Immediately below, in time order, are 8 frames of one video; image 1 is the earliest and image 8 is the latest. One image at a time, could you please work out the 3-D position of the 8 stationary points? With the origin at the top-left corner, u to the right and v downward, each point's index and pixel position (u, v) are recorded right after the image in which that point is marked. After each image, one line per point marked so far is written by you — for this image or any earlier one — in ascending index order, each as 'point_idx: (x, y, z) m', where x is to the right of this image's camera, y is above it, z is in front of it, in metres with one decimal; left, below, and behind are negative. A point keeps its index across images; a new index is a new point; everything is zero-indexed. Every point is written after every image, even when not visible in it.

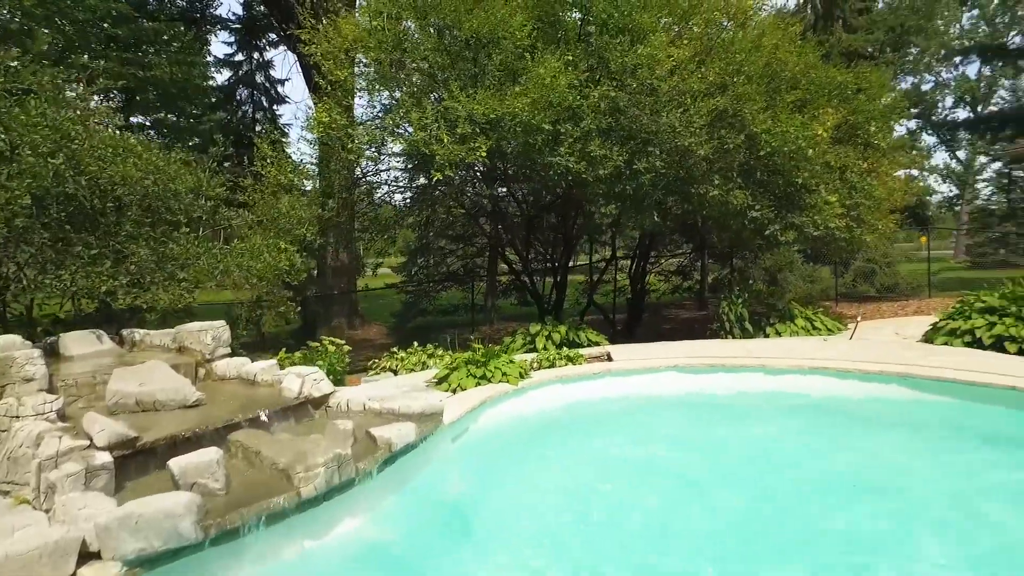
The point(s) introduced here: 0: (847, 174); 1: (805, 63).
0: (+4.5, +1.5, +8.0) m
1: (+3.9, +3.0, +8.1) m
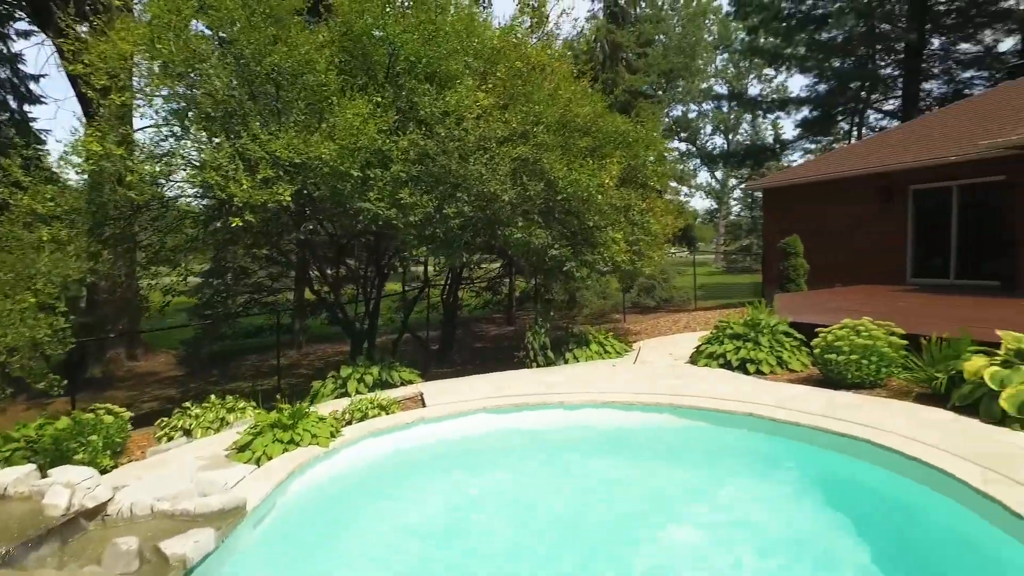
0: (+1.8, +1.1, +9.1) m
1: (+1.2, +2.6, +9.0) m
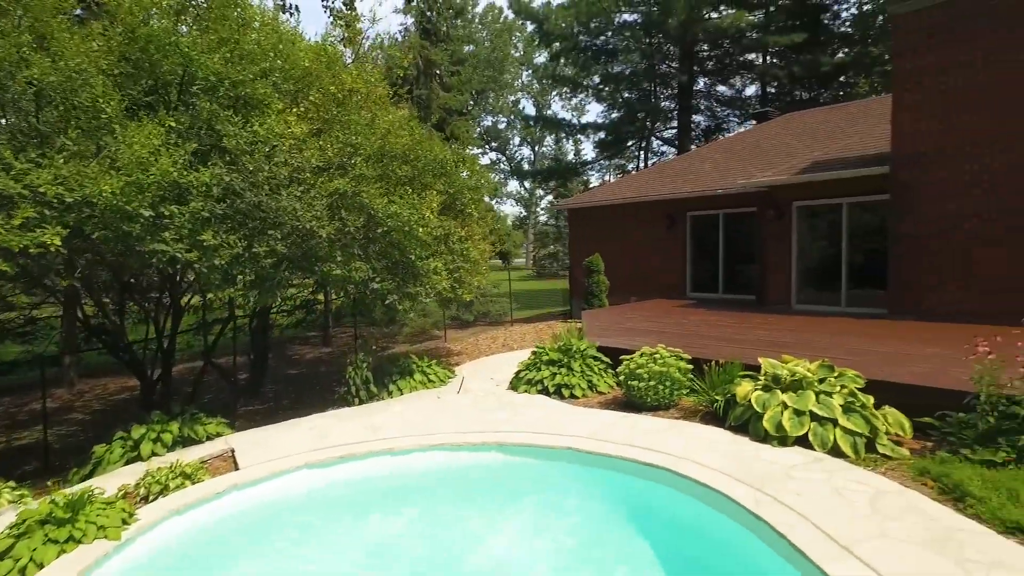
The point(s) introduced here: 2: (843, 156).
0: (-0.9, +0.7, +9.2) m
1: (-1.5, +2.2, +8.9) m
2: (+6.1, +2.4, +11.1) m
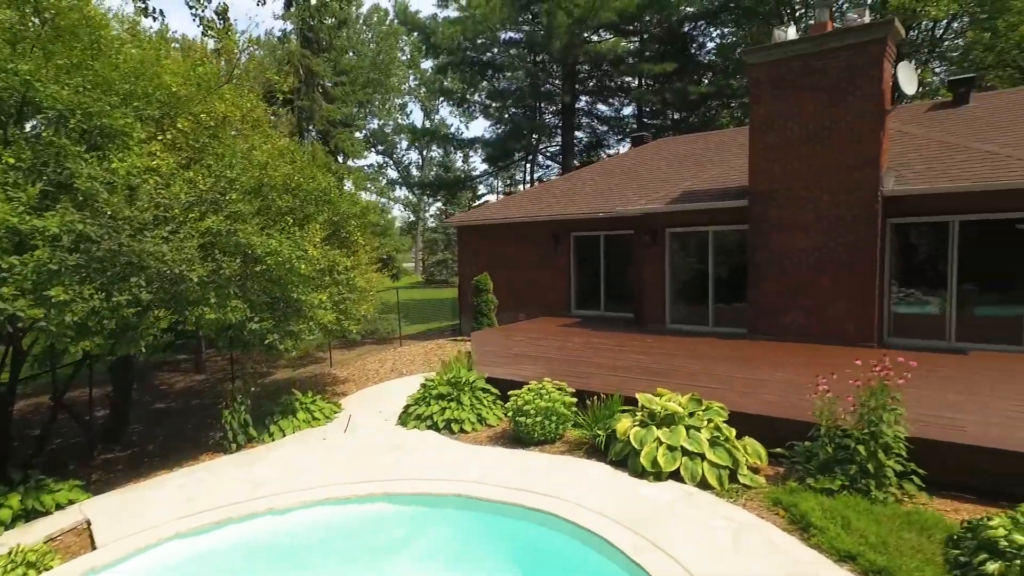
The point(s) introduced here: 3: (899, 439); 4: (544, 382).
0: (-2.6, +0.2, +9.0) m
1: (-3.1, +1.7, +8.6) m
2: (+3.9, +2.0, +12.1) m
3: (+3.2, -1.3, +5.0) m
4: (+0.4, -1.1, +7.3) m
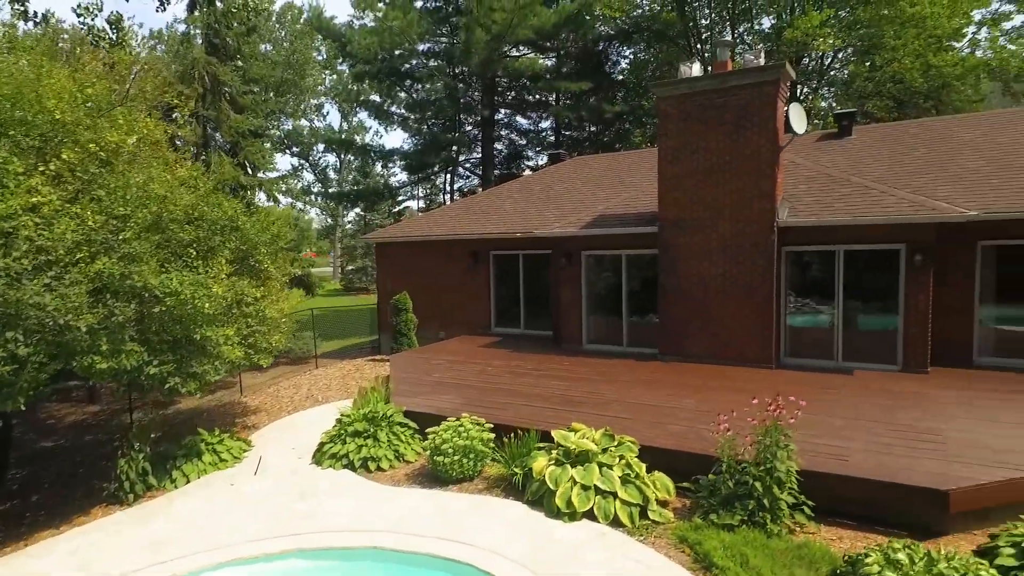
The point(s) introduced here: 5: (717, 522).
0: (-3.8, -0.3, +8.6) m
1: (-4.3, +1.2, +8.2) m
2: (+2.3, +1.6, +12.5) m
3: (+2.5, -1.7, +5.4) m
4: (-0.6, -1.6, +7.3) m
5: (+1.8, -2.1, +5.4) m
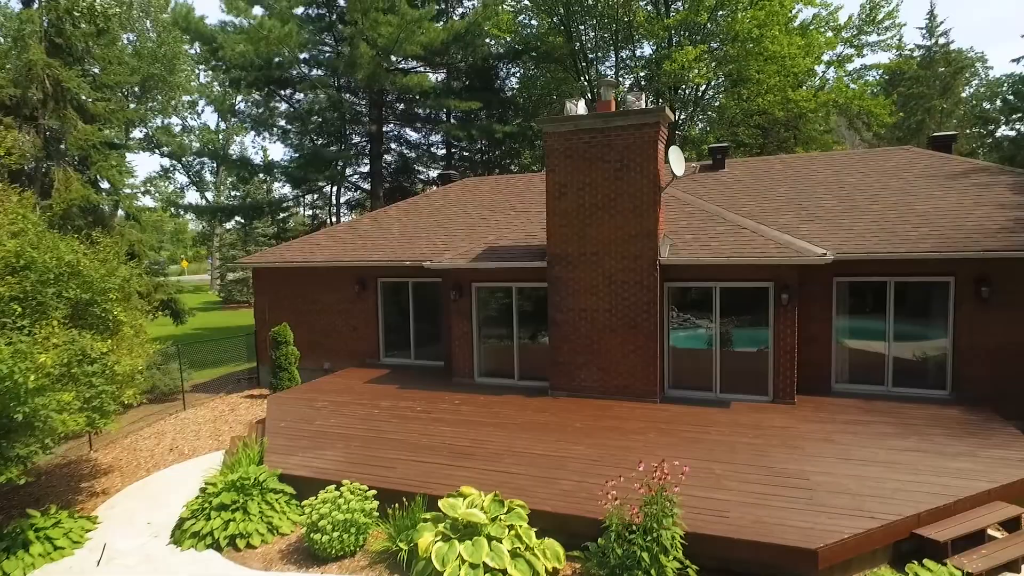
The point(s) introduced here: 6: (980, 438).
0: (-5.3, -0.9, +7.5) m
1: (-5.7, +0.5, +7.0) m
2: (0.0, +0.9, +12.4) m
3: (+1.5, -2.3, +5.5) m
4: (-1.9, -2.2, +6.8) m
5: (+0.8, -2.7, +5.3) m
6: (+6.4, -2.0, +8.2) m
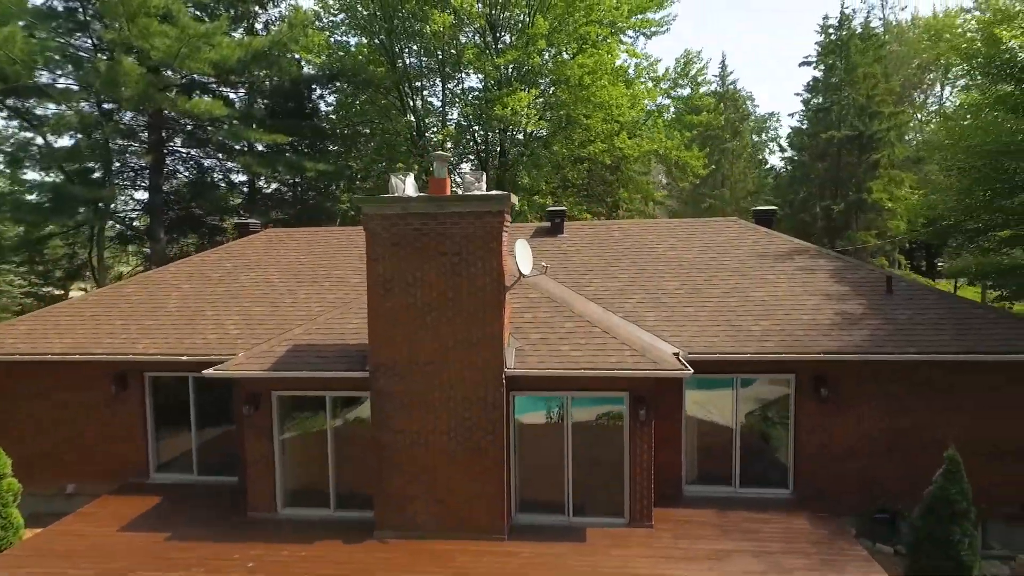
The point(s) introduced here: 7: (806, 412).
0: (-6.8, -2.7, +3.8) m
1: (-7.0, -1.2, +3.3) m
2: (-3.1, -0.8, +10.0) m
3: (+0.3, -3.9, +3.8) m
4: (-3.3, -3.9, +4.1) m
5: (-0.2, -4.3, +3.4) m
6: (+4.2, -3.7, +7.8) m
7: (+4.9, -2.1, +10.1) m
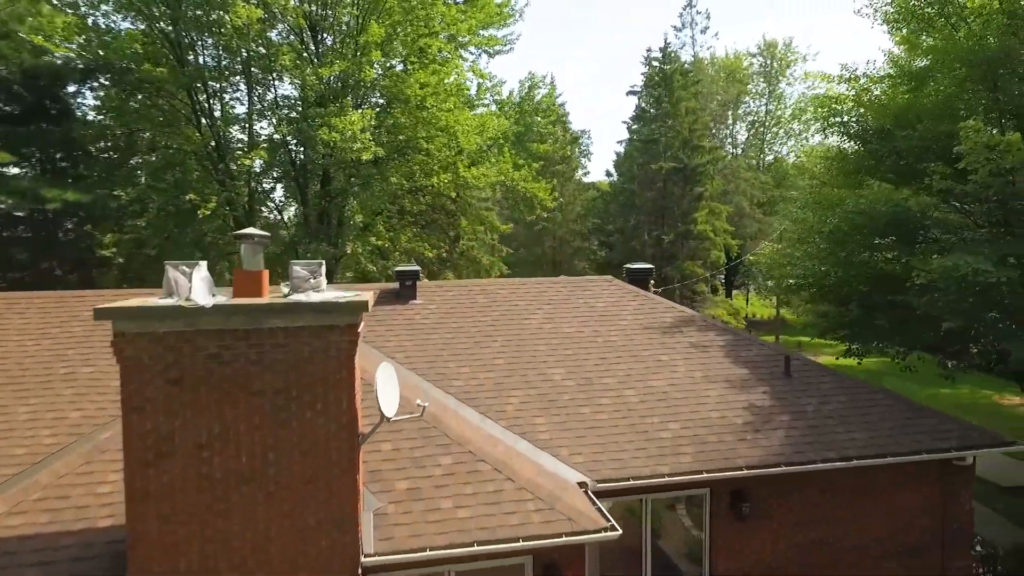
0: (-6.4, -4.2, -0.8) m
1: (-6.5, -2.7, -1.4) m
2: (-4.7, -2.3, +6.2) m
3: (+0.5, -5.3, +1.2) m
4: (-3.1, -5.4, +0.4) m
5: (0.0, -5.7, +0.7) m
6: (+3.0, -5.0, +6.1) m
7: (+2.9, -3.4, +8.5) m
